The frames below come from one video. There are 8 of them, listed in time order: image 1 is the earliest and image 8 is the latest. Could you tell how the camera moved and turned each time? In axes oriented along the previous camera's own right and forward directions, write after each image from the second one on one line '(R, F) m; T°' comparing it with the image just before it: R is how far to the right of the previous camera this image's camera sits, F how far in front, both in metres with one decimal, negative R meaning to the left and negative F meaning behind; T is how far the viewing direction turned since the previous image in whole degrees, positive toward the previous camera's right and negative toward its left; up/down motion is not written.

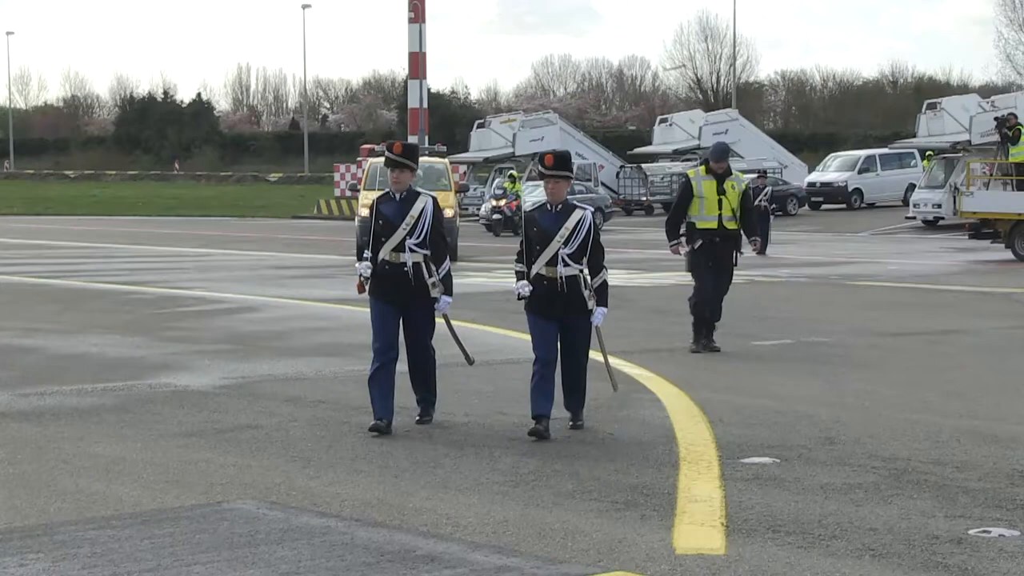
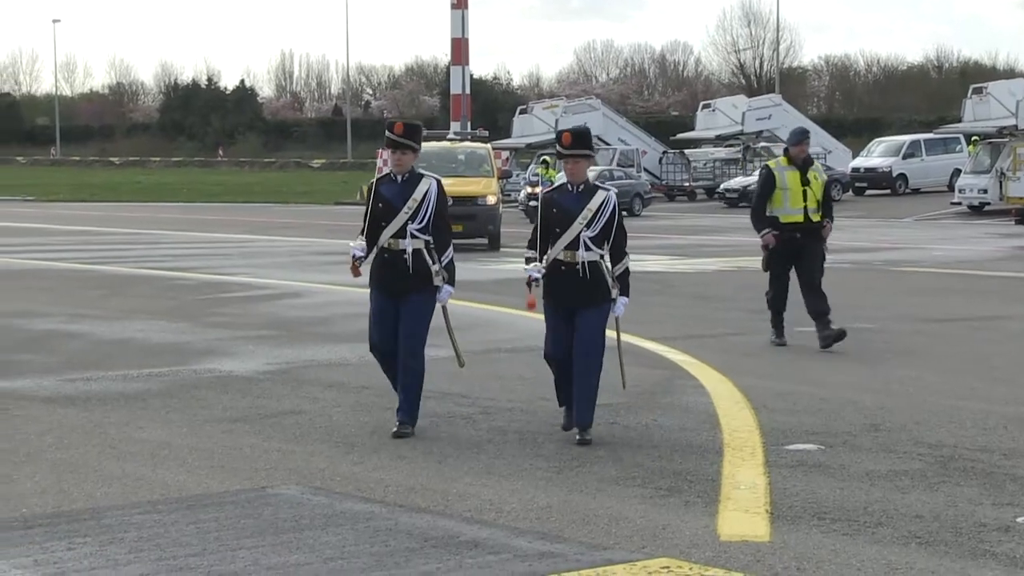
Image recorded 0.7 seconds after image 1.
(0.0, 0.0) m; -1°
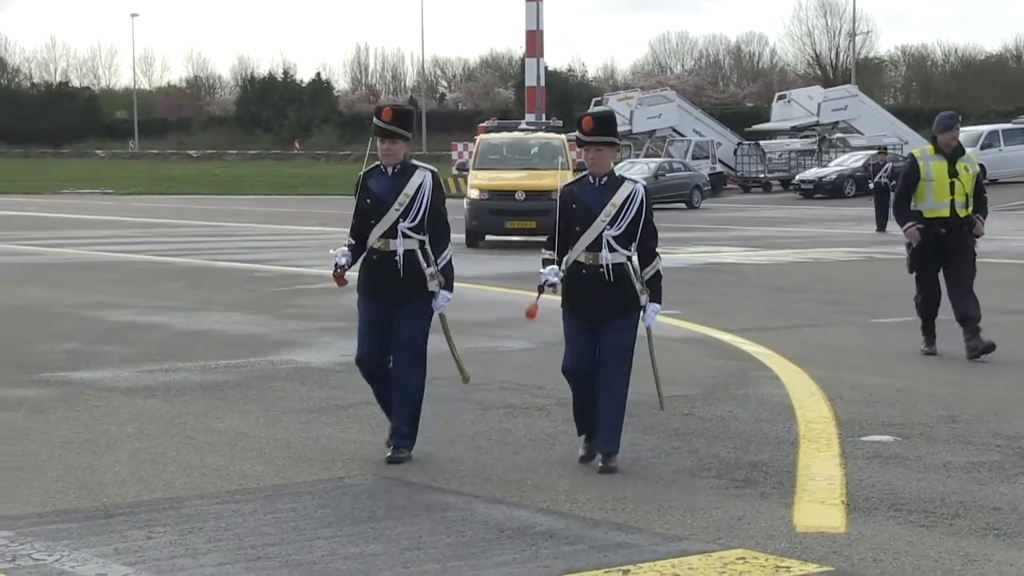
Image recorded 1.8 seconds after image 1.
(0.0, 0.0) m; -2°
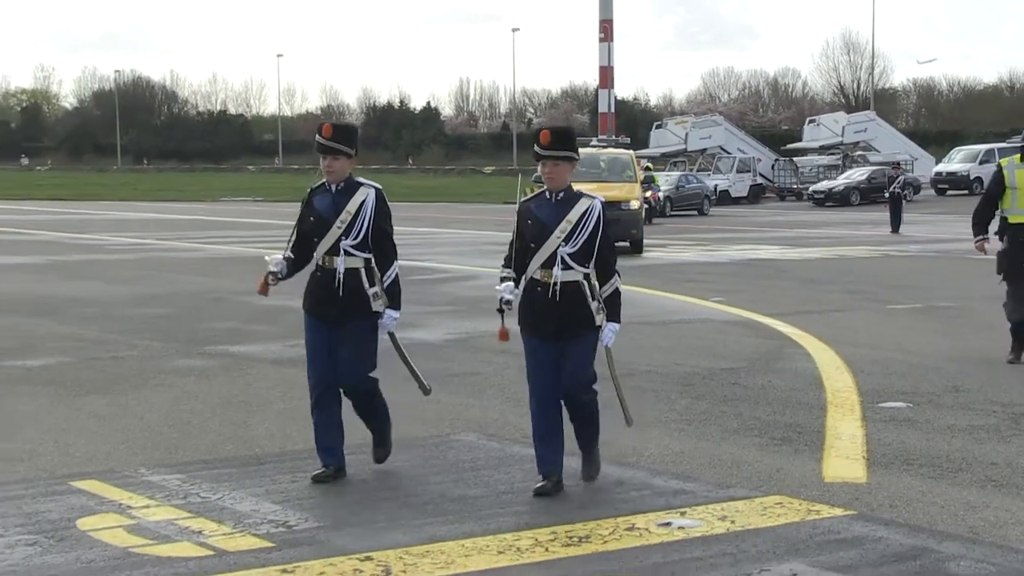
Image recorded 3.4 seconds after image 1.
(-0.1, -1.3) m; -1°
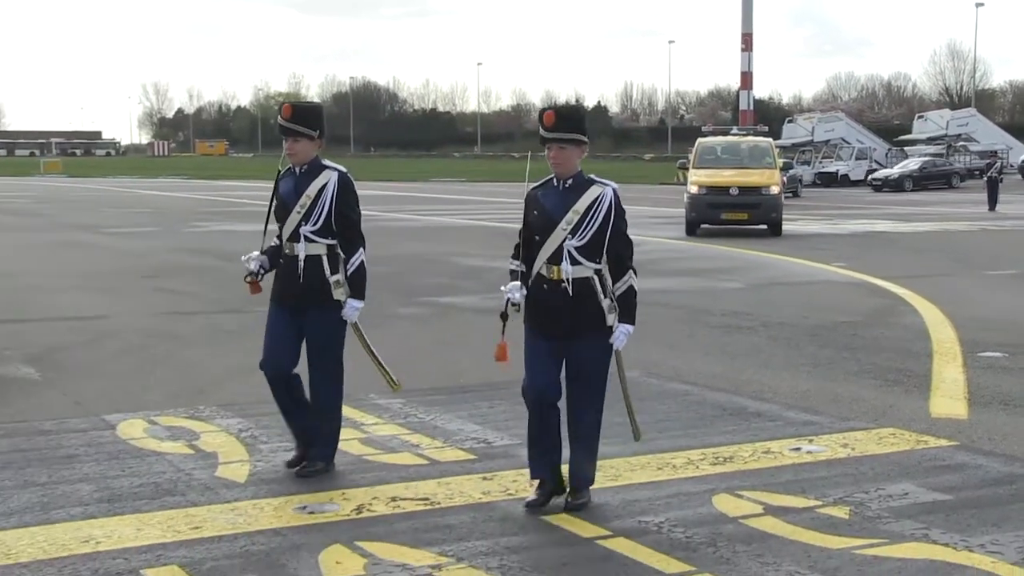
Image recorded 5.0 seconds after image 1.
(-0.1, -1.6) m; -4°
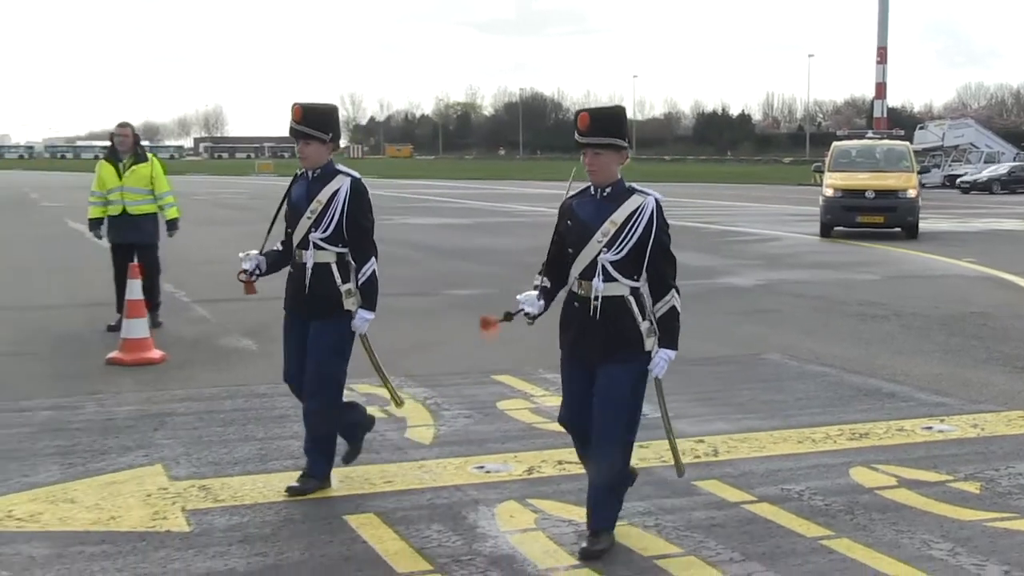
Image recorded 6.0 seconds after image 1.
(0.0, -0.9) m; -5°
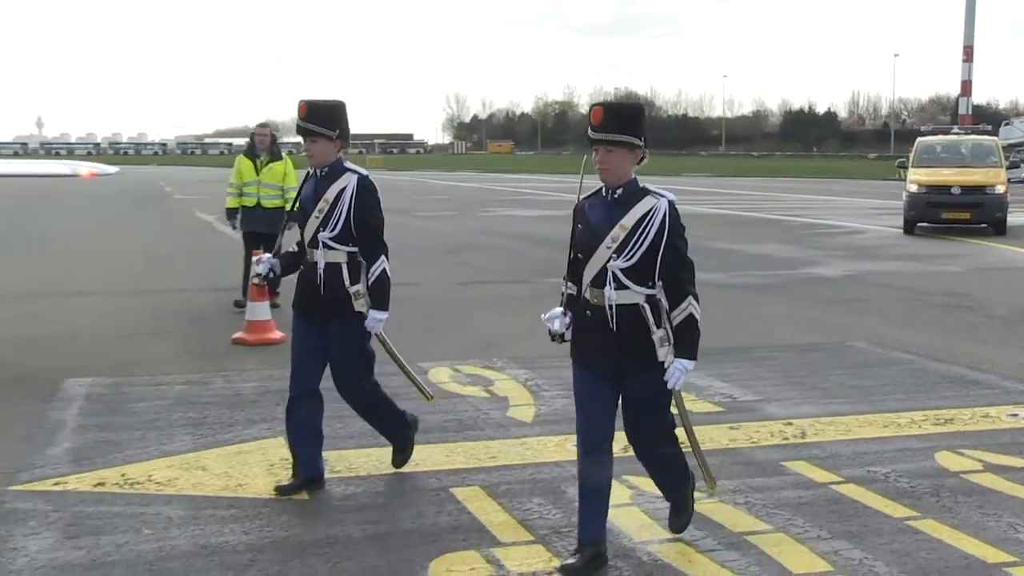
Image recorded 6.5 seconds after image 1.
(0.0, -0.5) m; -3°
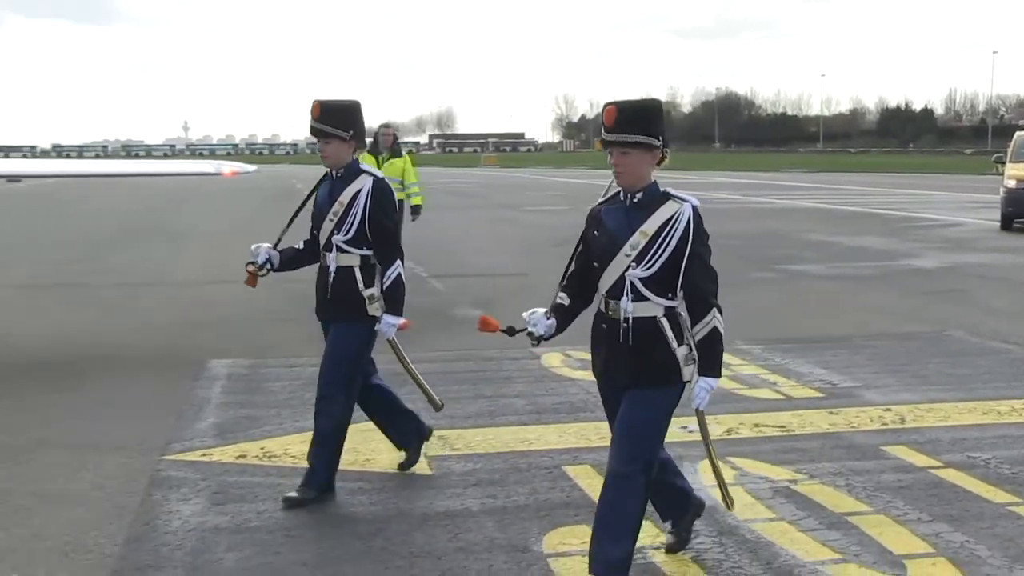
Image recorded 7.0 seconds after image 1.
(0.0, -0.5) m; -4°
